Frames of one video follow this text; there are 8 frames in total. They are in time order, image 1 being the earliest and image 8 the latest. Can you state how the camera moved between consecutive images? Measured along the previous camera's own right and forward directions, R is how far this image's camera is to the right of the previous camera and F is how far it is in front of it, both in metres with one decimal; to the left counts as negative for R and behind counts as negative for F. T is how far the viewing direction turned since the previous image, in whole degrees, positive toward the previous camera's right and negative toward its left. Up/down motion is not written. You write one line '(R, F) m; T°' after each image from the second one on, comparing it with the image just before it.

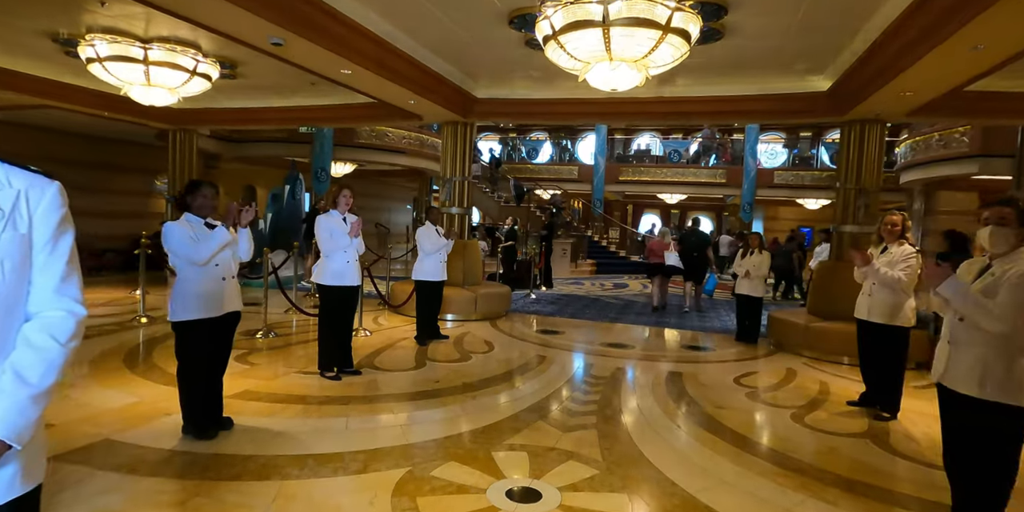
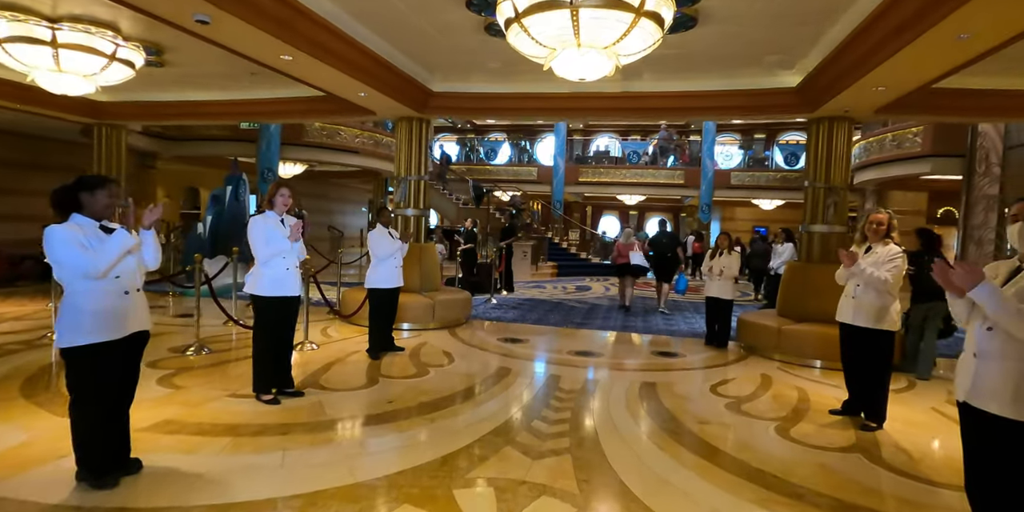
(0.0, +0.4) m; +5°
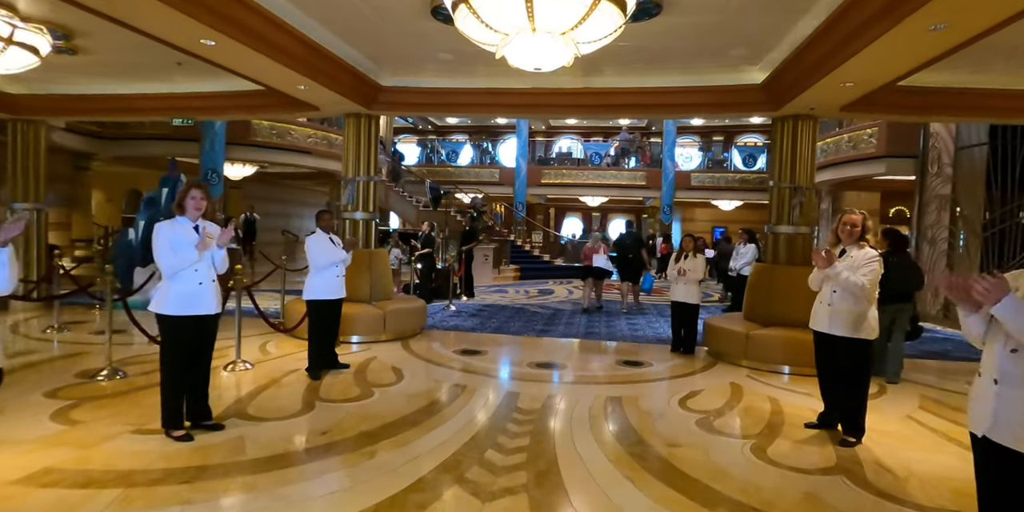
(+0.1, +0.4) m; +4°
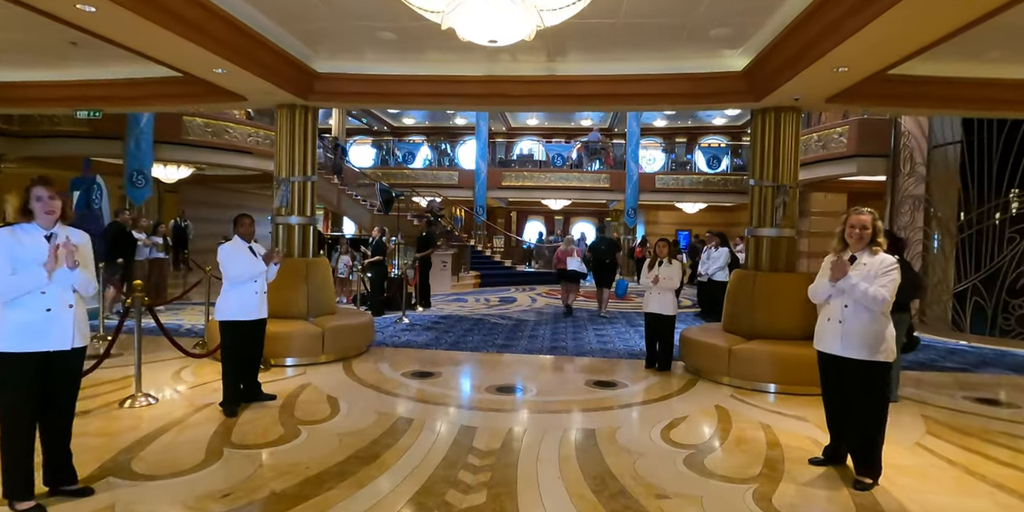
(+0.1, +0.6) m; +4°
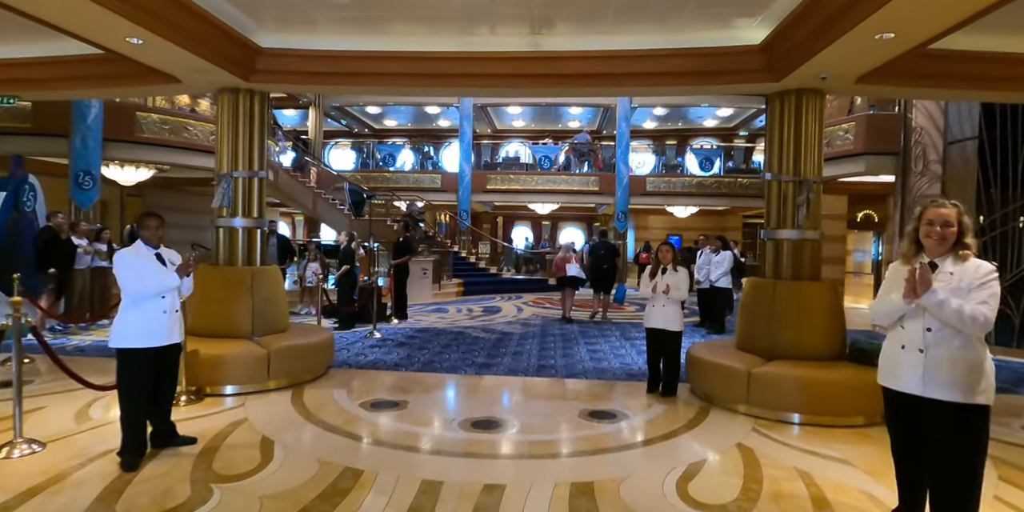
(+0.1, +0.7) m; +1°
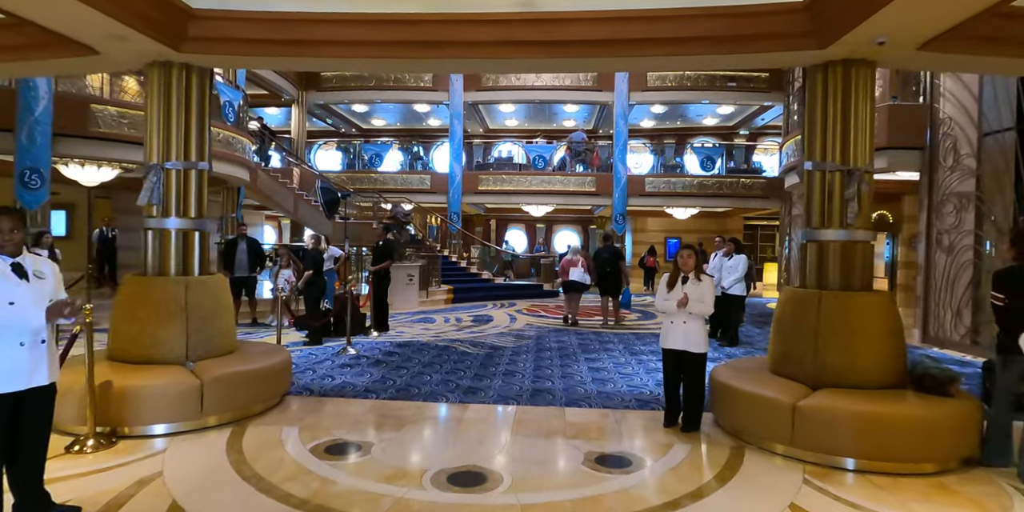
(0.0, +0.8) m; +1°
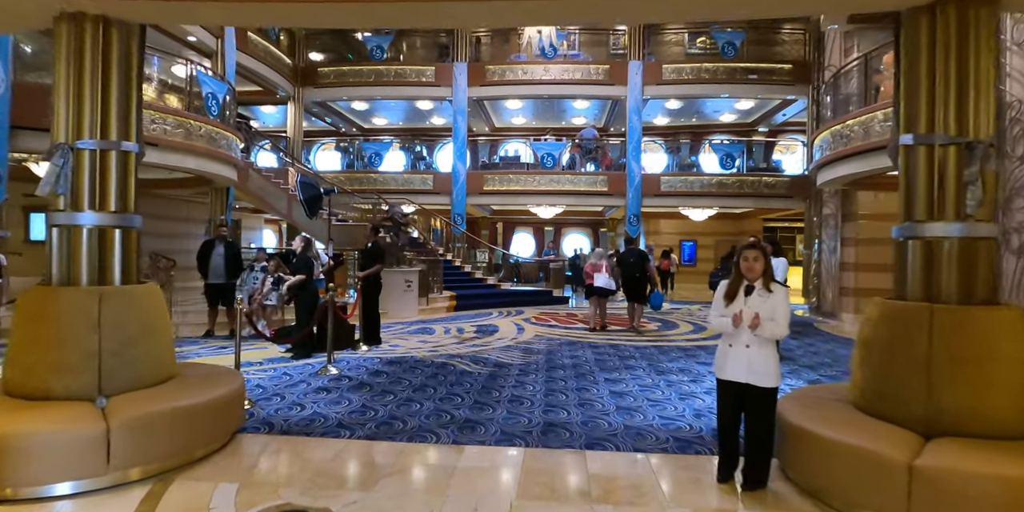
(0.0, +0.9) m; -1°
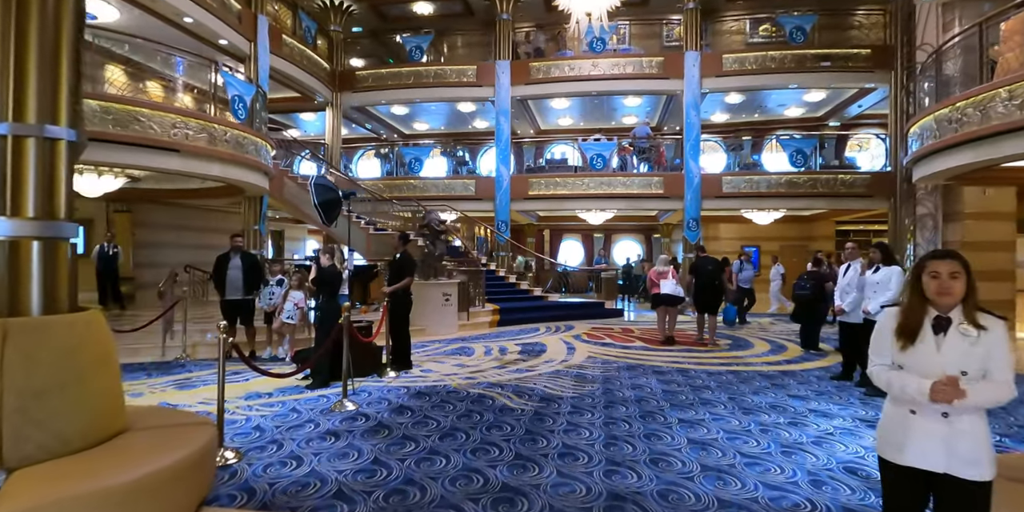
(0.0, +1.0) m; -5°
